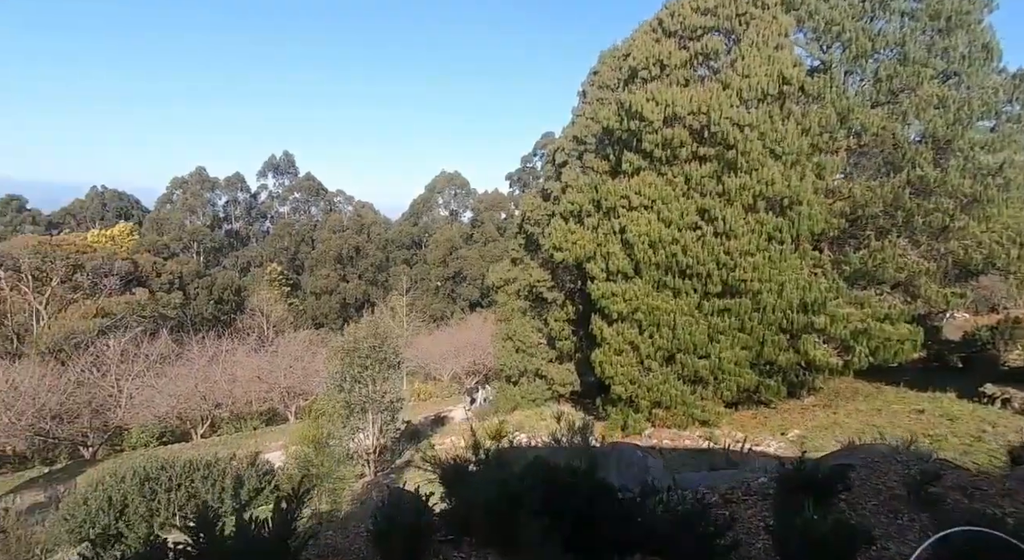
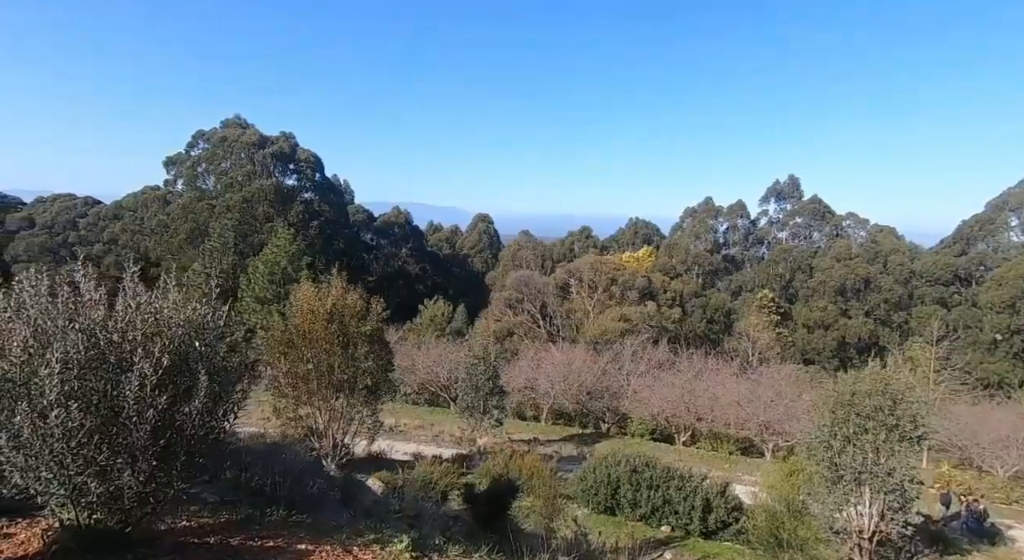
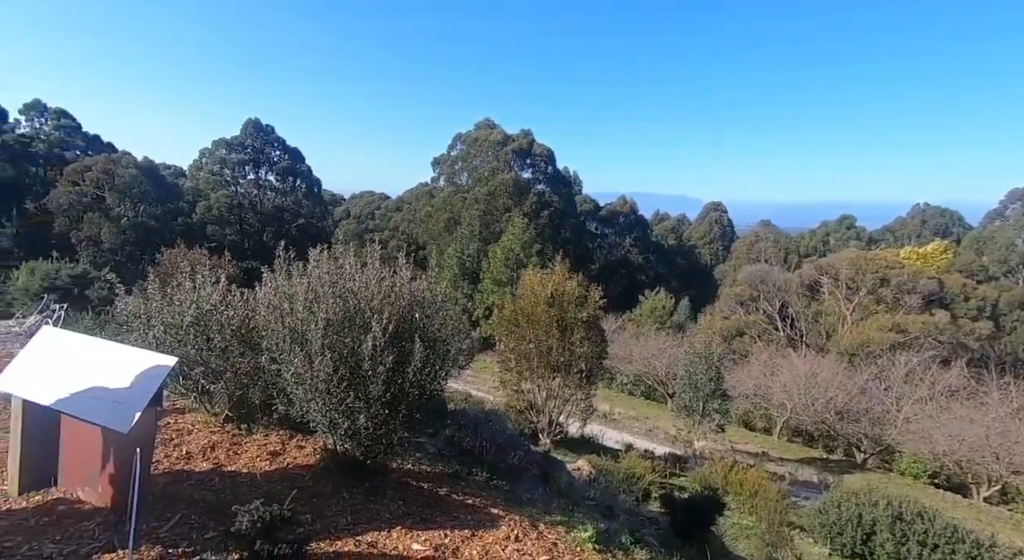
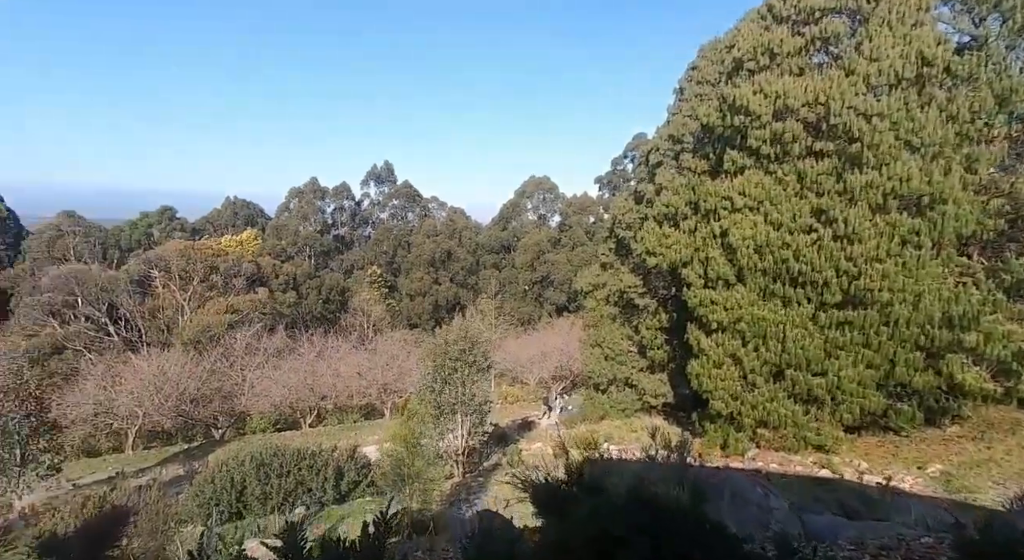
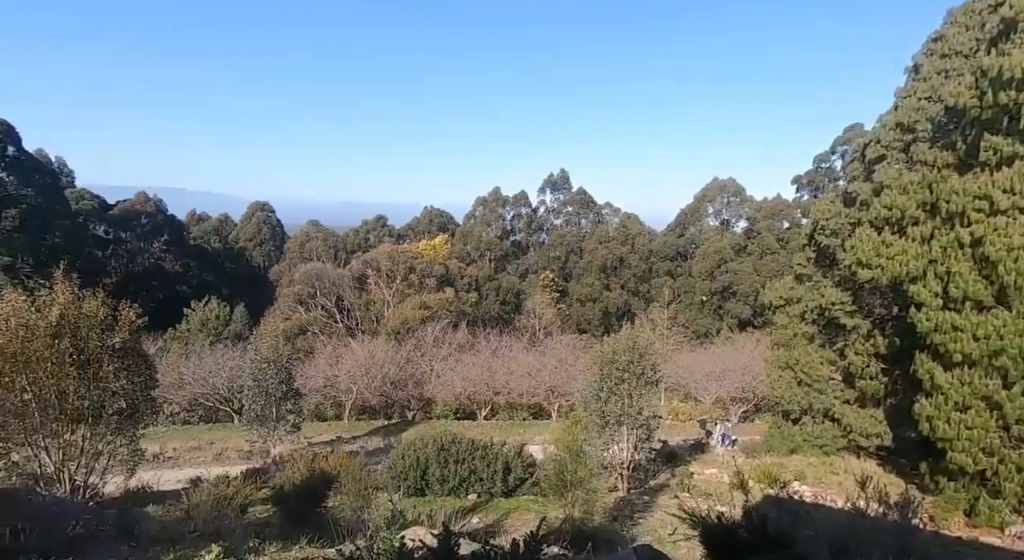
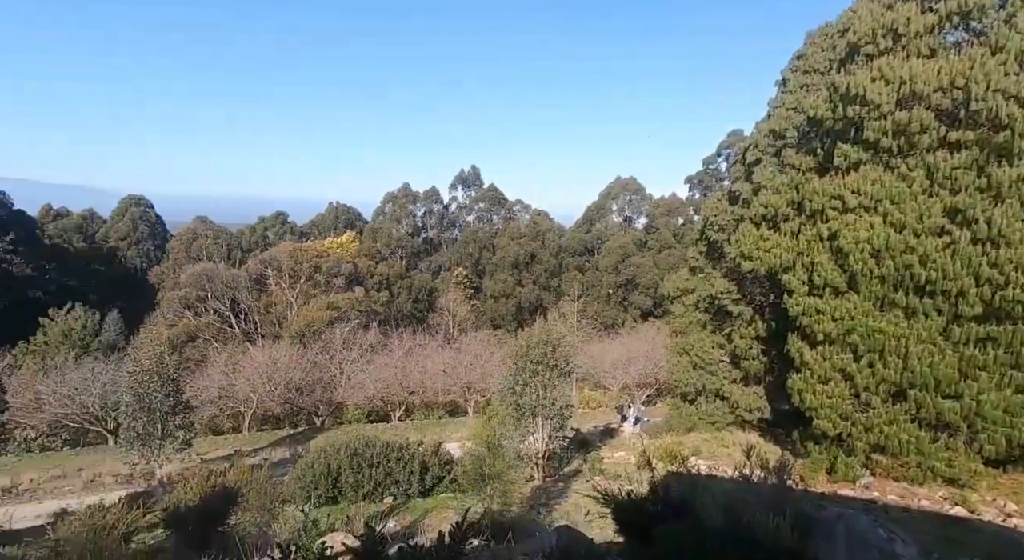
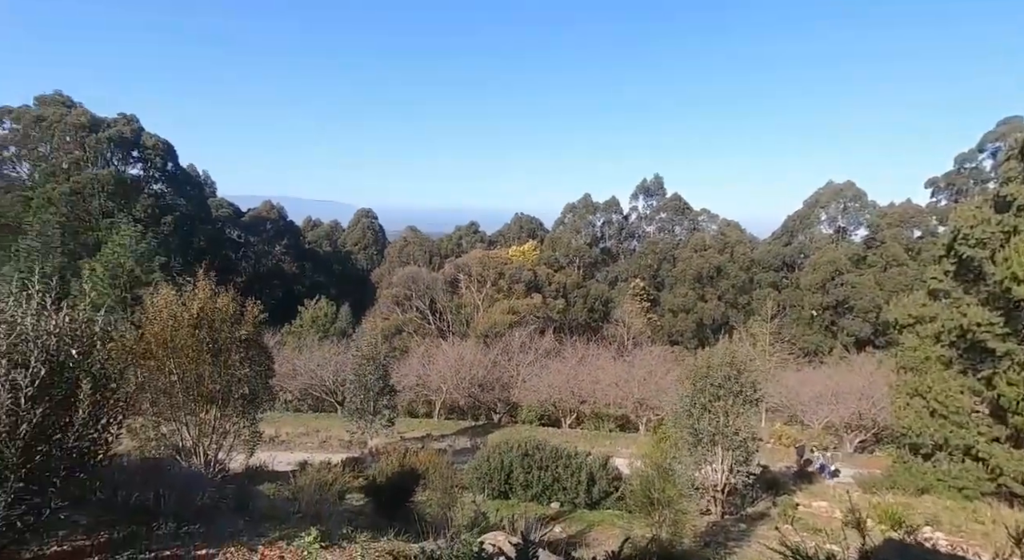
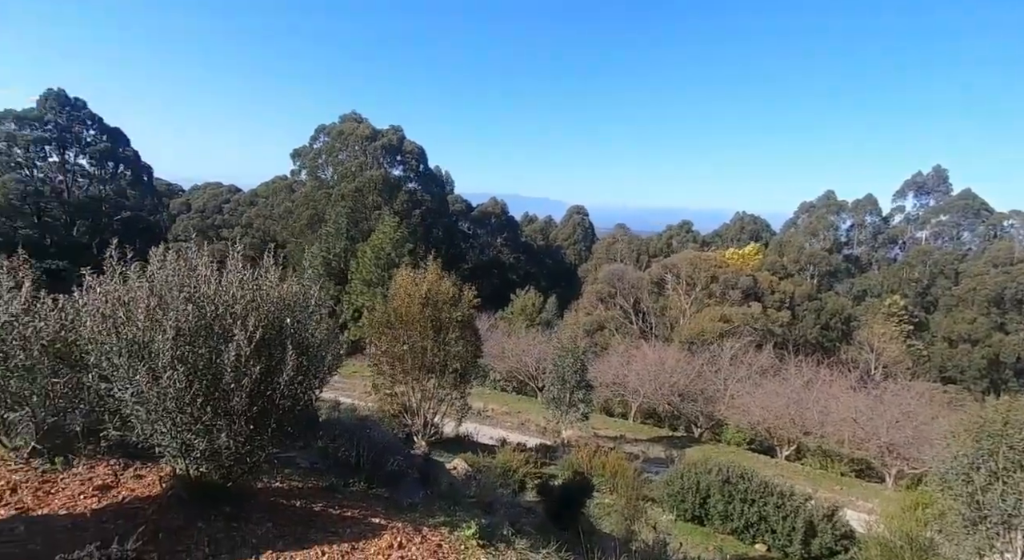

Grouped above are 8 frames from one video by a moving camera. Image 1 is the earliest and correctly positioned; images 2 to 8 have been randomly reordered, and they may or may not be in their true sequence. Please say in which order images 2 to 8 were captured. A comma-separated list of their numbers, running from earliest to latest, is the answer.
4, 6, 5, 7, 2, 8, 3
